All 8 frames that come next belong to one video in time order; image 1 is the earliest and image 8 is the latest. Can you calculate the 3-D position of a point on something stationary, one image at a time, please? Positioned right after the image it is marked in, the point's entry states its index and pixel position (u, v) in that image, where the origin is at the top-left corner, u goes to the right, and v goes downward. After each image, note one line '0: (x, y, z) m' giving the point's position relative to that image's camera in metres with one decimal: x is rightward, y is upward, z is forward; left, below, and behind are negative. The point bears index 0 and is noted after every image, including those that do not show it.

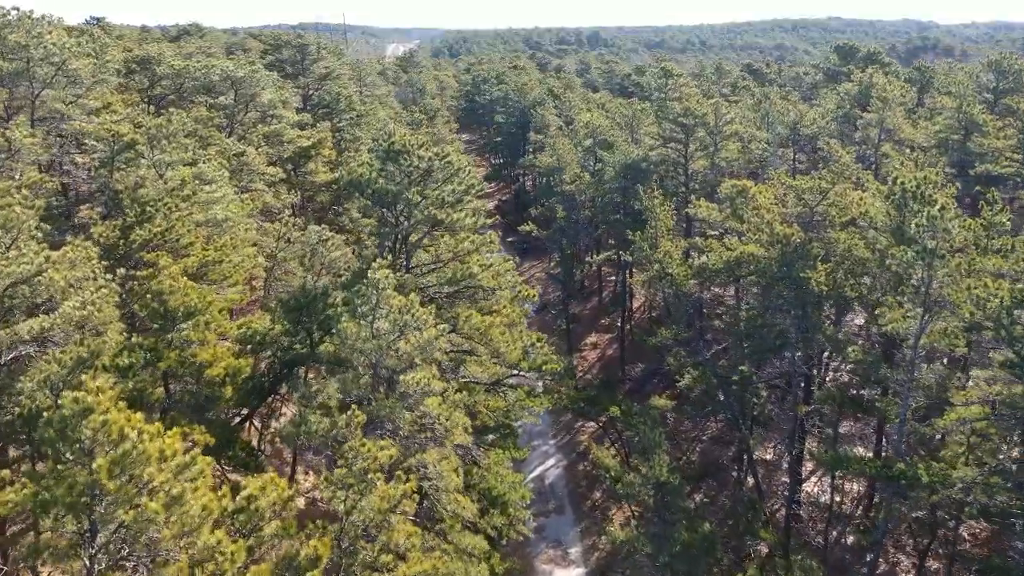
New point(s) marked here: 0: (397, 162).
0: (-2.9, +2.9, +20.0) m
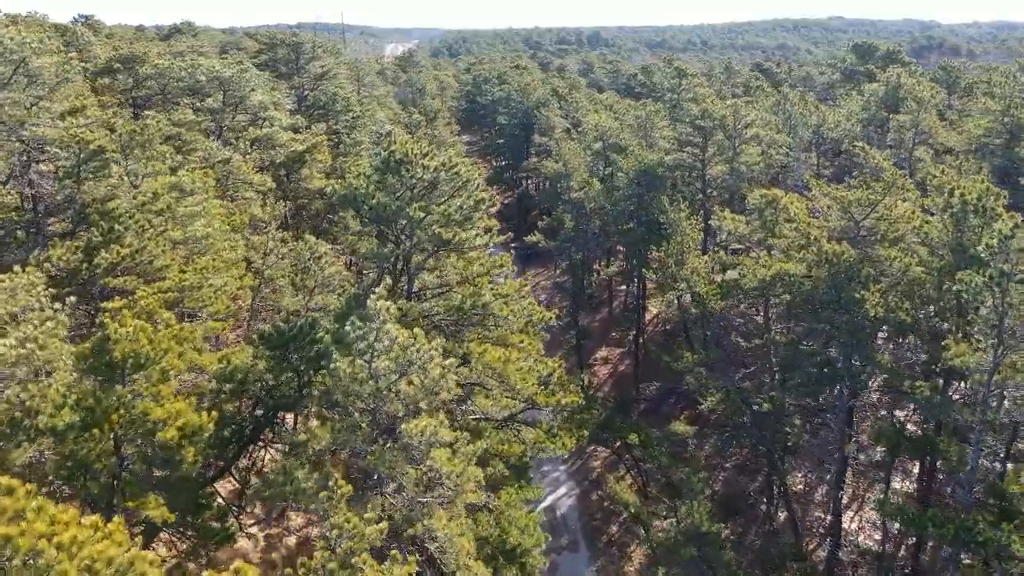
0: (-2.6, +2.3, +17.8) m
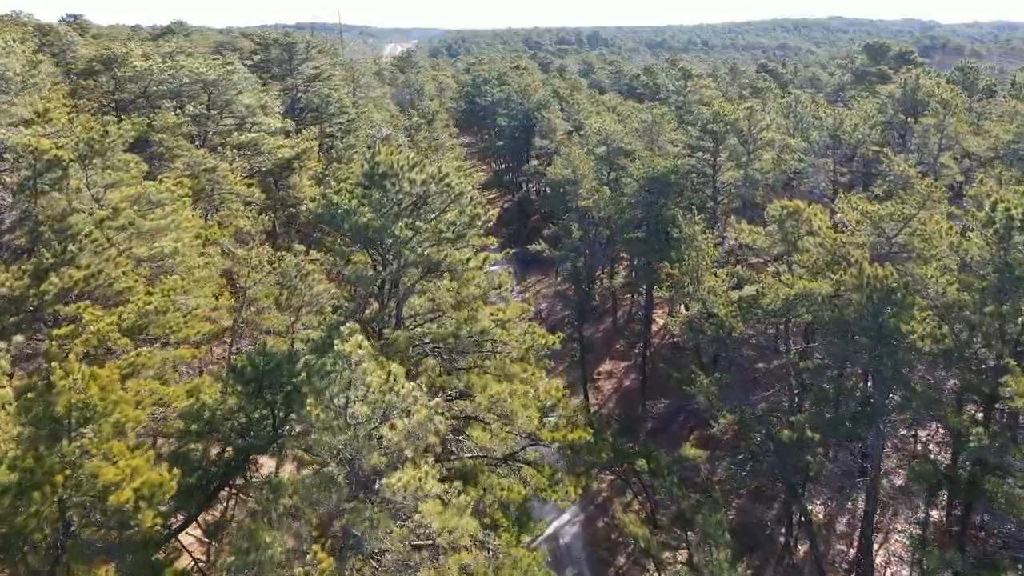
0: (-2.6, +1.8, +16.1) m
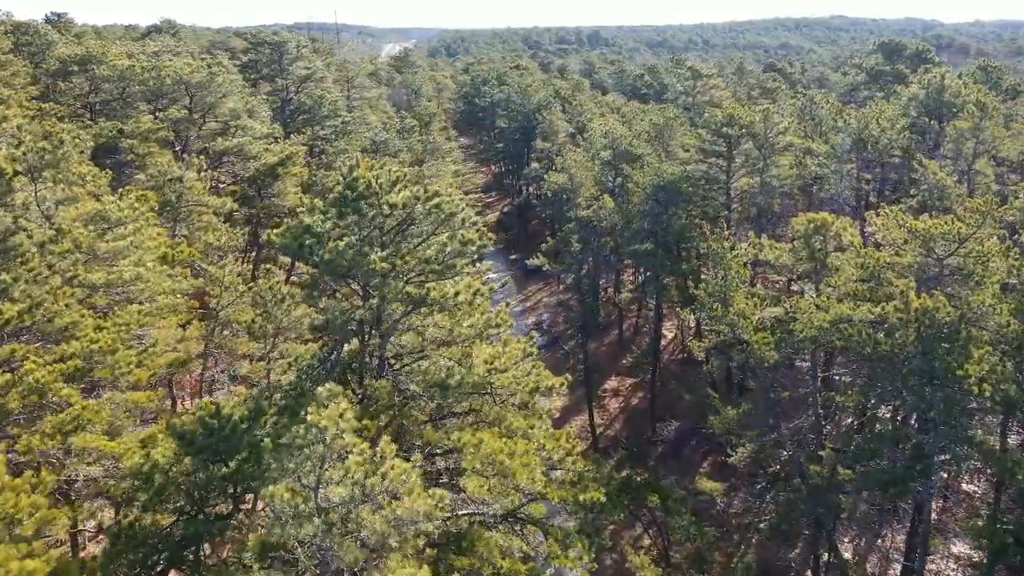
0: (-2.6, +1.2, +13.9) m
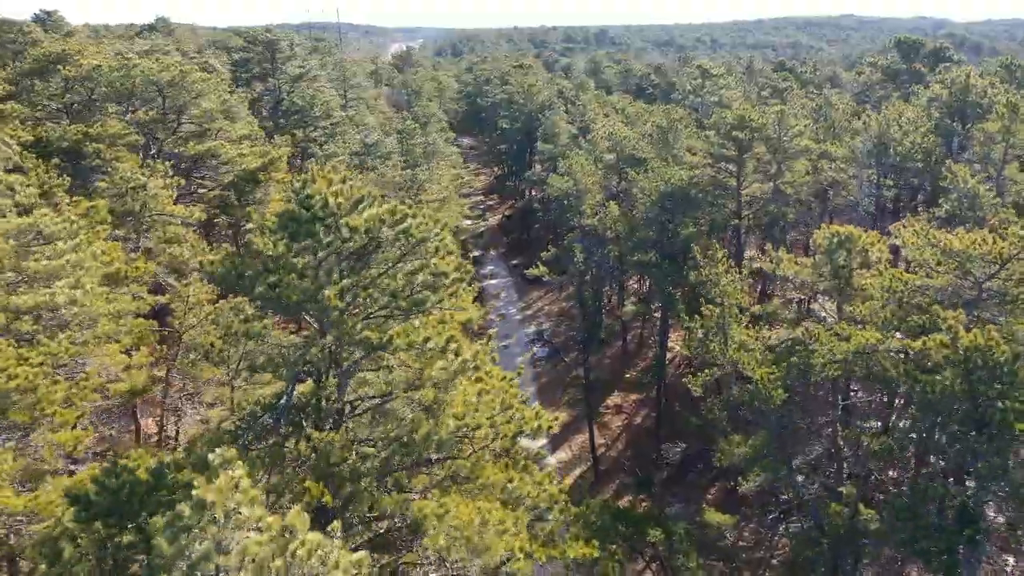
0: (-2.9, +0.8, +12.1) m
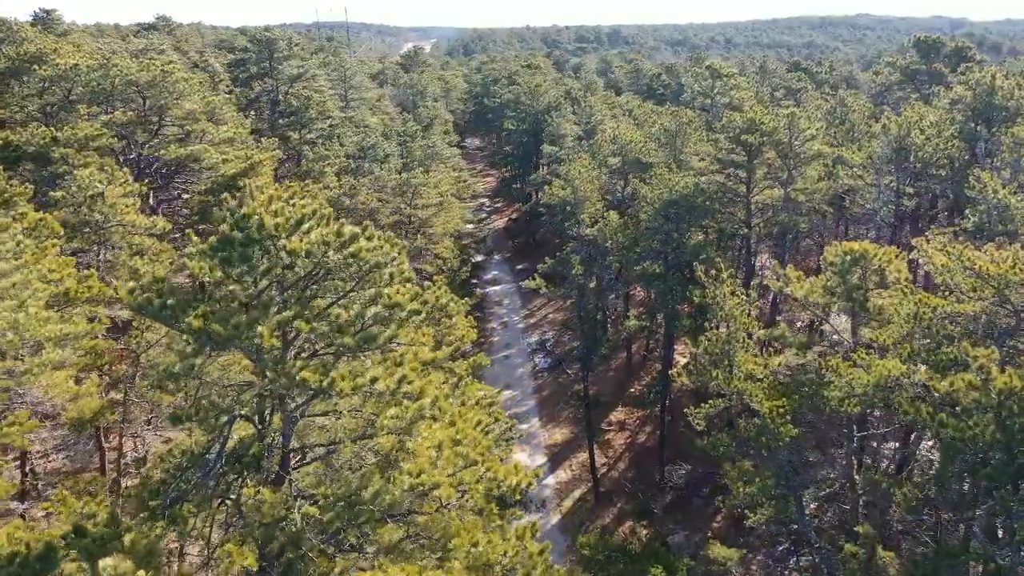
0: (-3.3, +0.4, +10.6) m
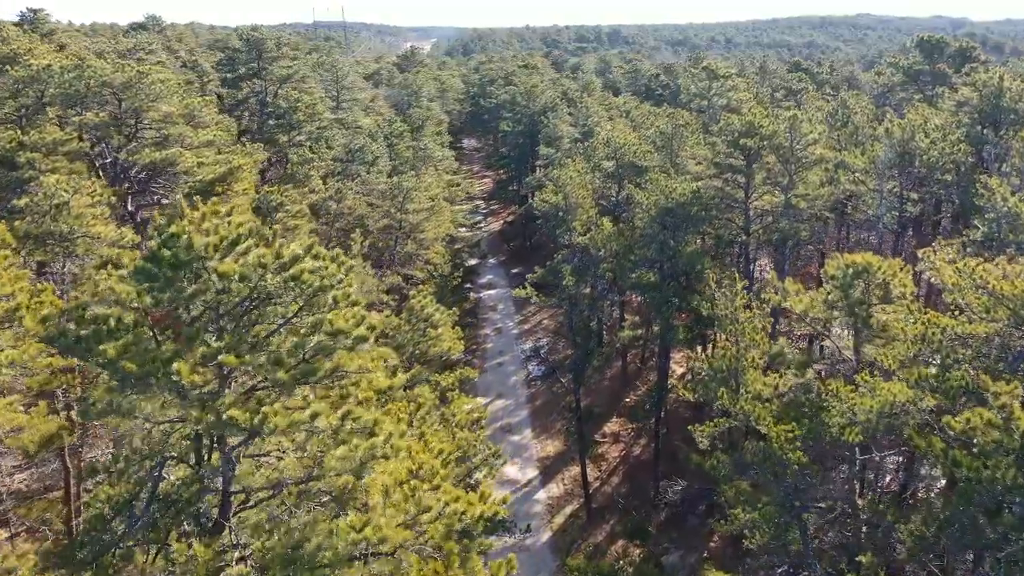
0: (-3.6, +0.1, +9.6) m
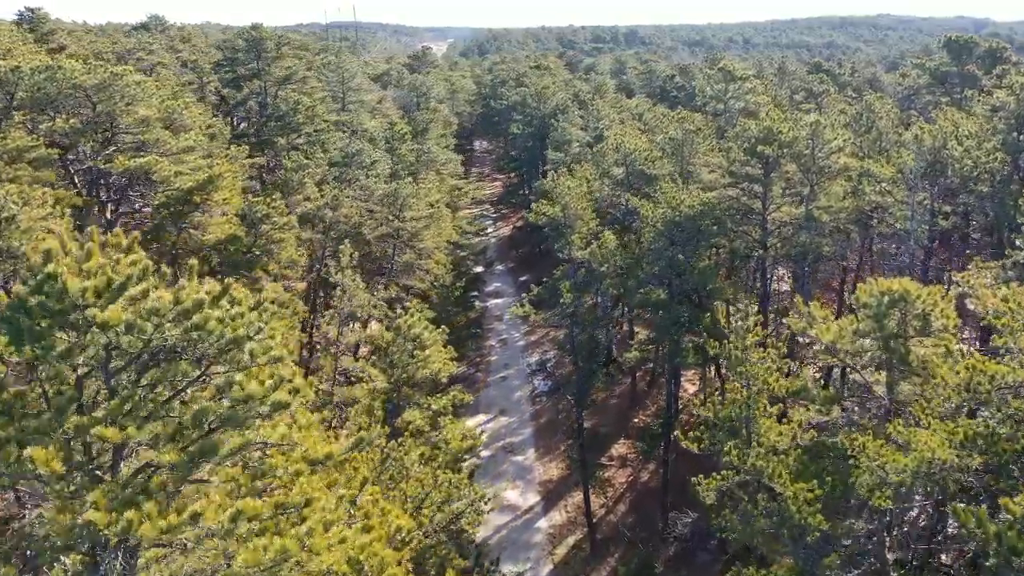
0: (-4.0, -0.4, +8.0) m
